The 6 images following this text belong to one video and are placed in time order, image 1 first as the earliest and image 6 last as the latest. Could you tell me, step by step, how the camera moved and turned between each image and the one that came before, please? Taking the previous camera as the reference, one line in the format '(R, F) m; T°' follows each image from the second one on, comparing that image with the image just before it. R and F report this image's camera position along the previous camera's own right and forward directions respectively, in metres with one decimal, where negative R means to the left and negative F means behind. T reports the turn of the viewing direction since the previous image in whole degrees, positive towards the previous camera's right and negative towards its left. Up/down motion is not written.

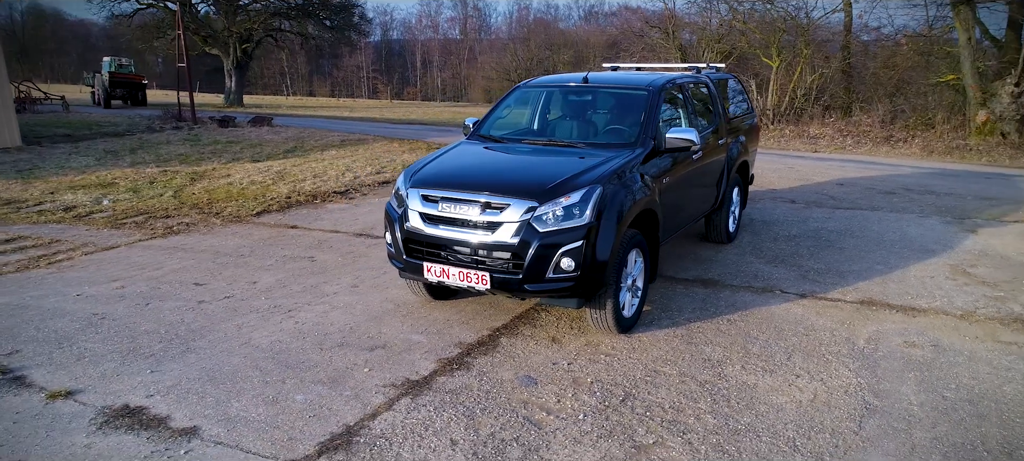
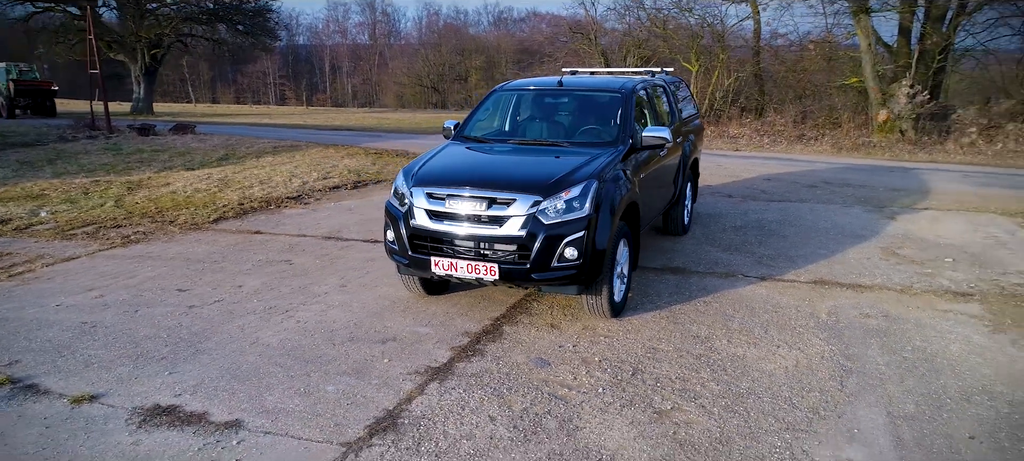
(-0.6, -0.3) m; +7°
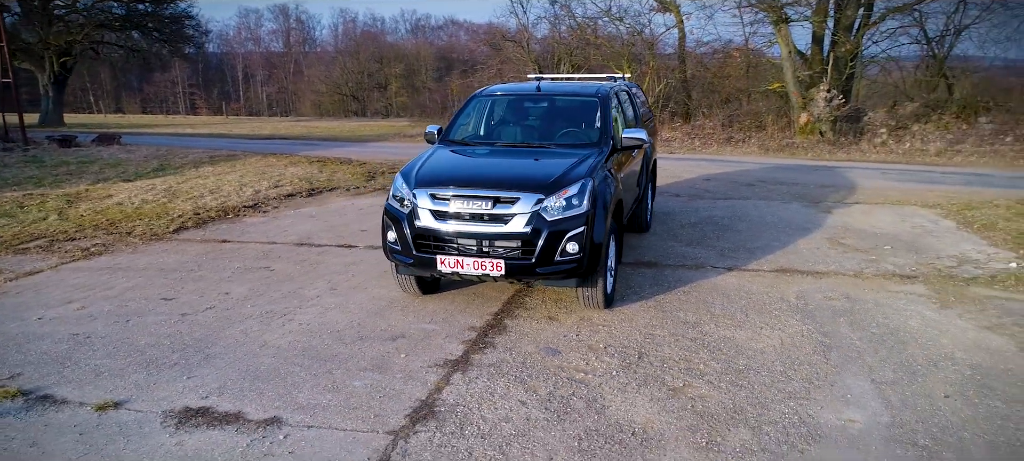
(-0.5, -0.2) m; +6°
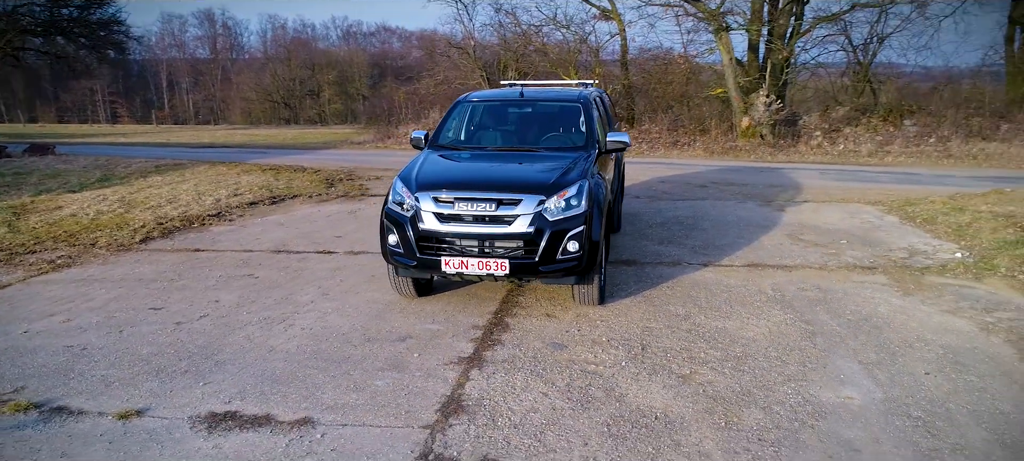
(-0.5, -0.1) m; +5°
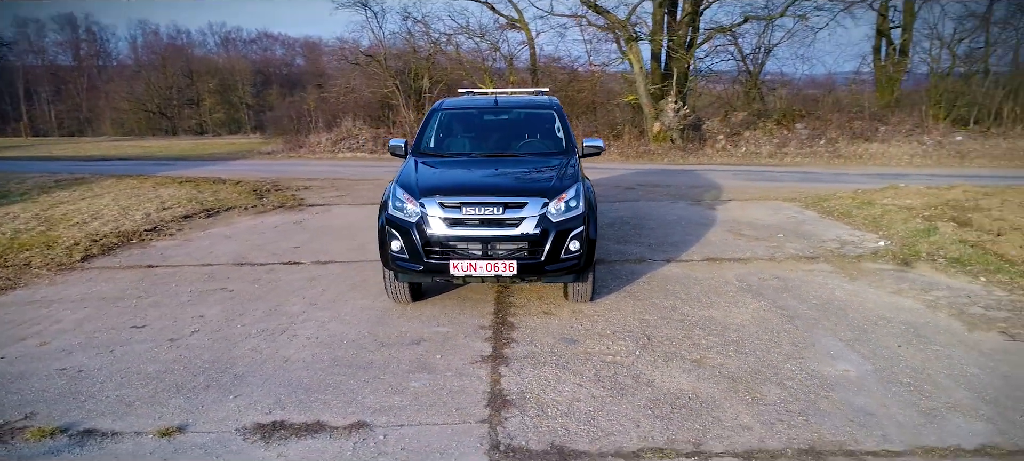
(-0.8, -0.1) m; +9°
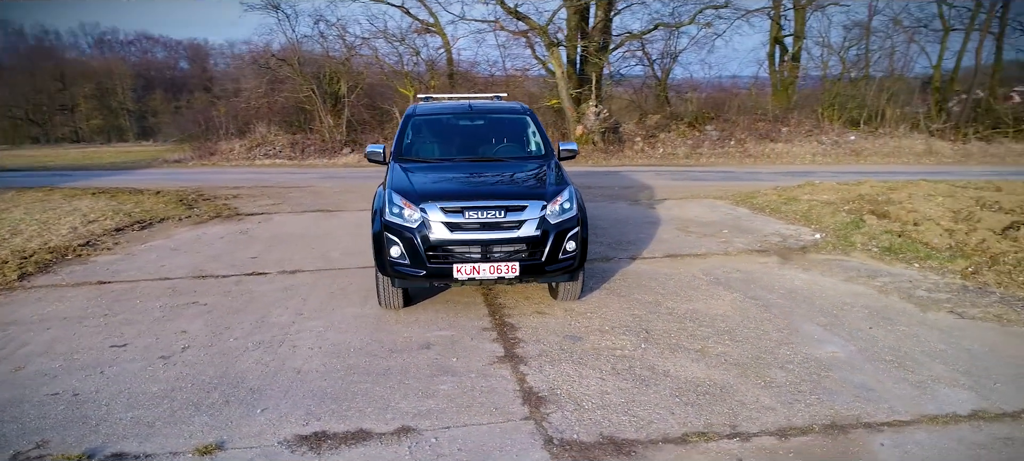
(-0.7, -0.1) m; +8°
